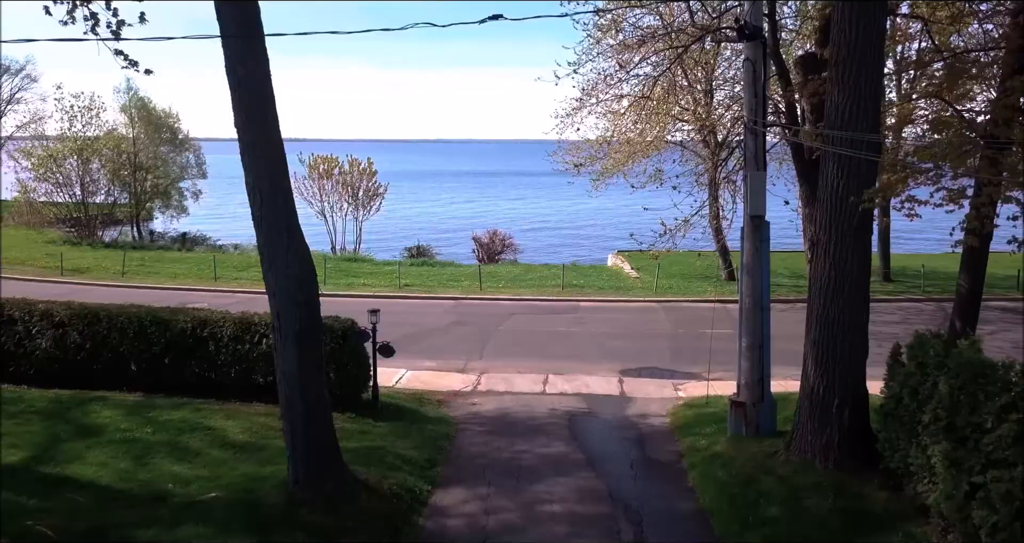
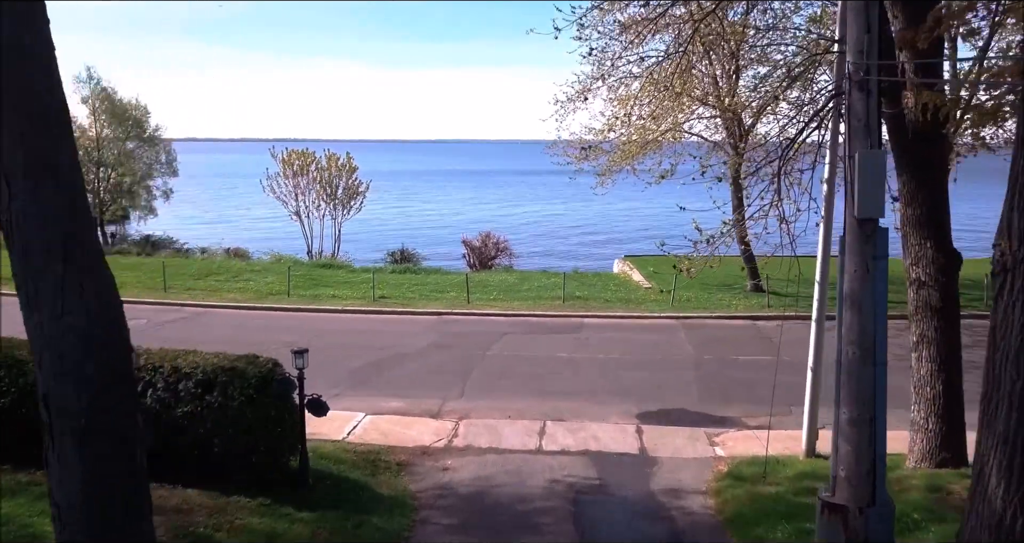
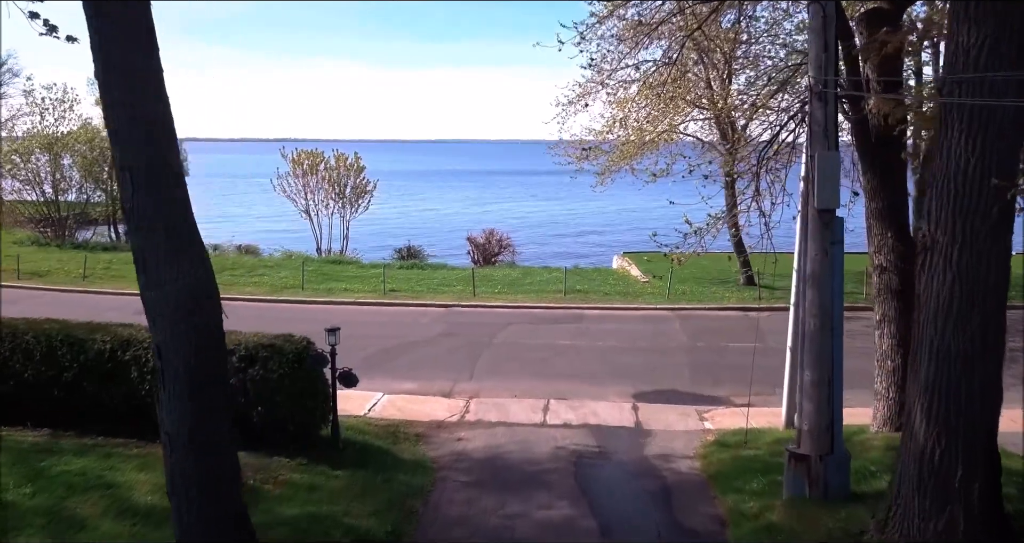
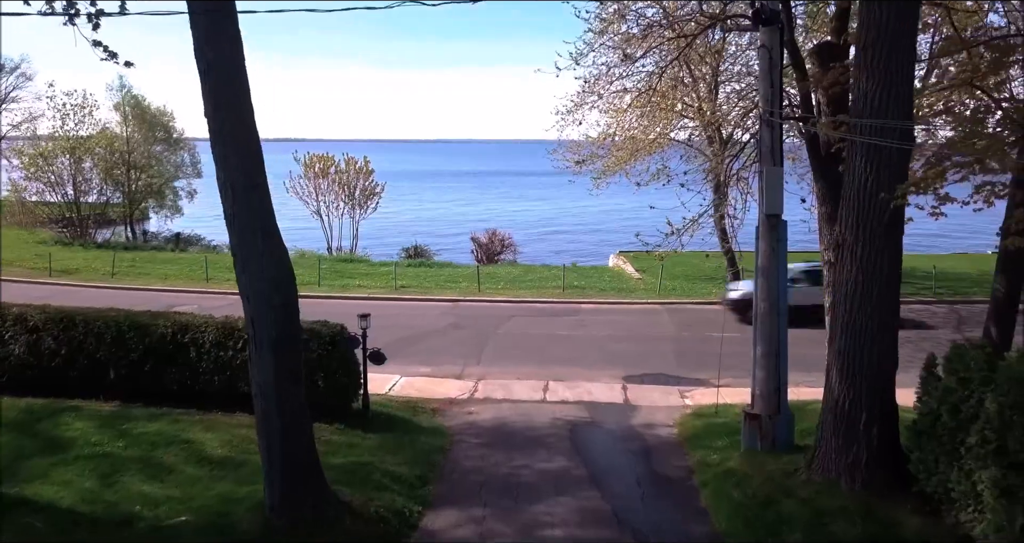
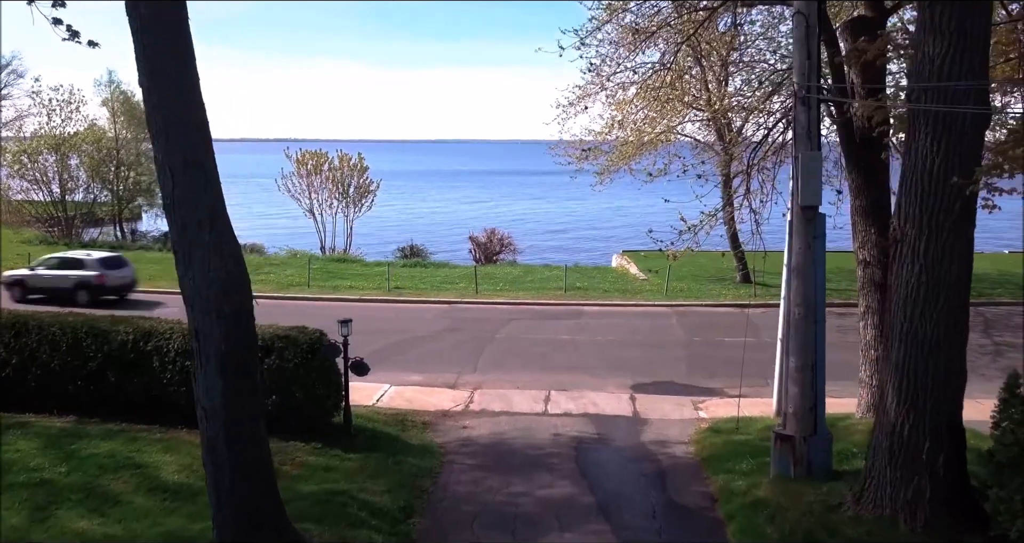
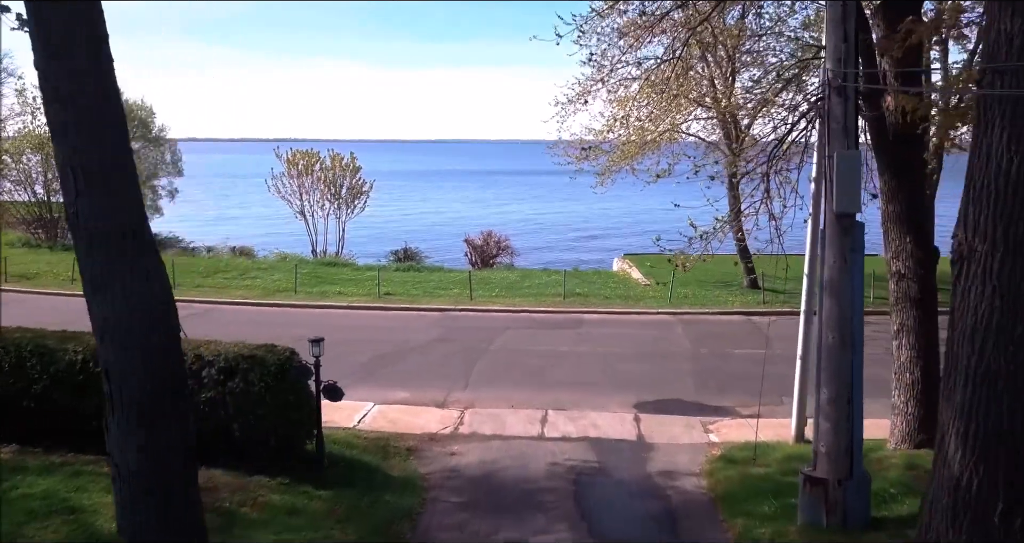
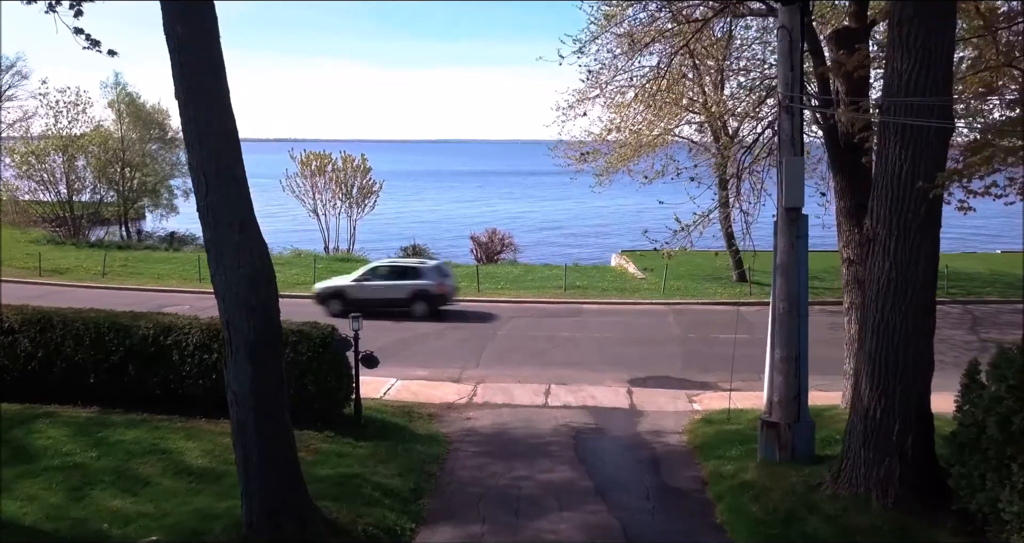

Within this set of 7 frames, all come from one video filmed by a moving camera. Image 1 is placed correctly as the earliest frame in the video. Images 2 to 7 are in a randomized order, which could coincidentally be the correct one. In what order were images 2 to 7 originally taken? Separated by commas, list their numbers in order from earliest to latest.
4, 7, 5, 3, 6, 2
